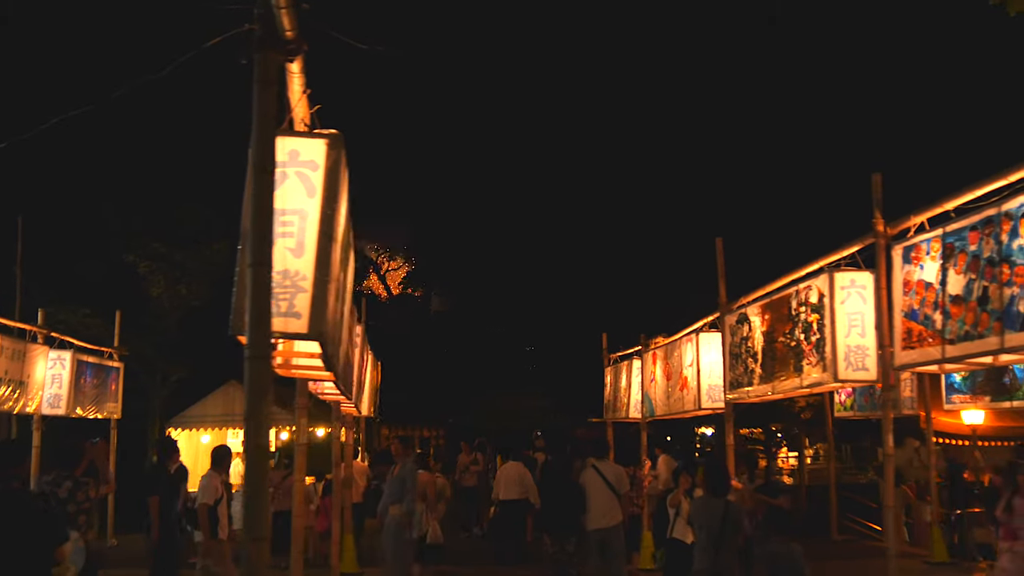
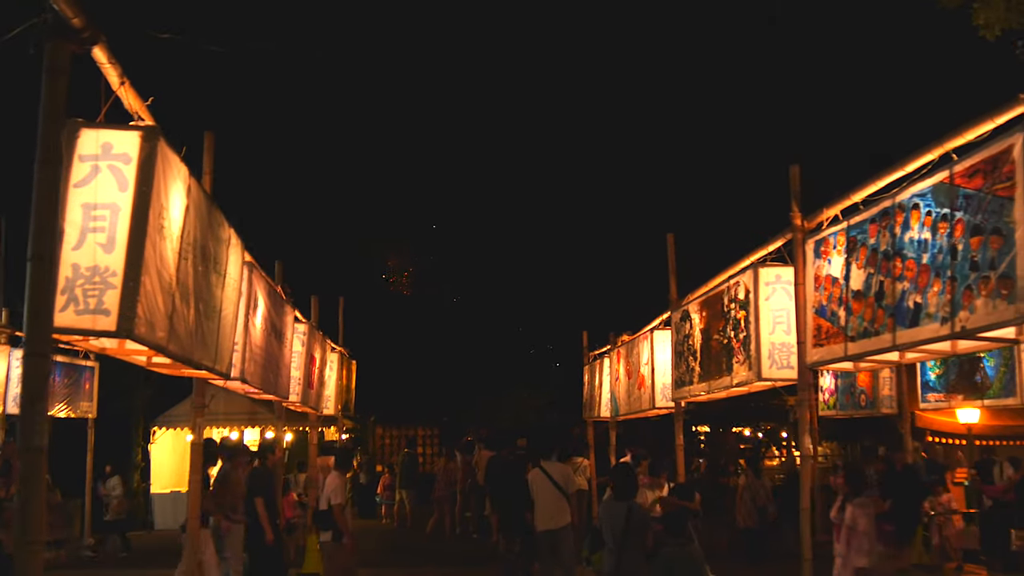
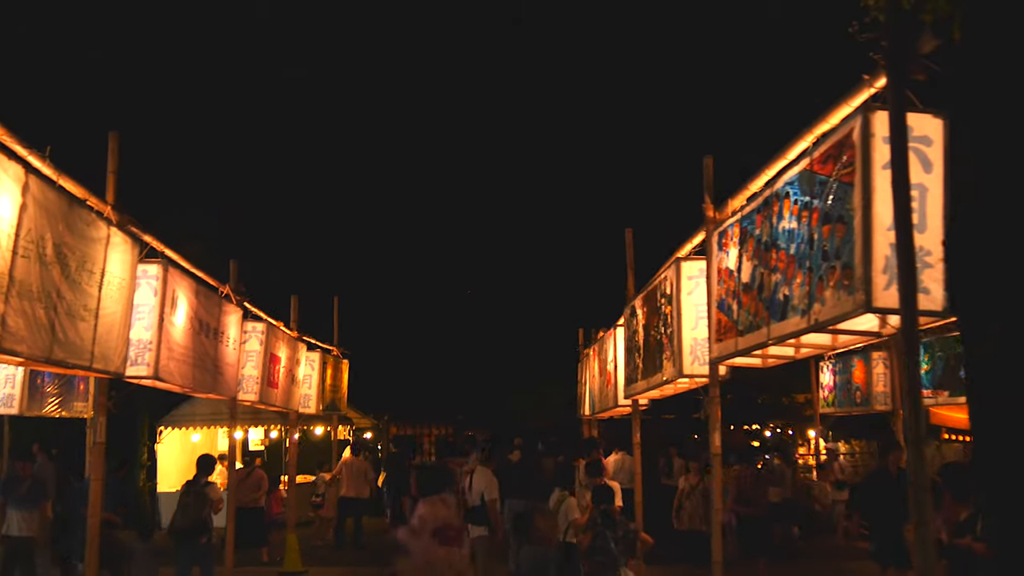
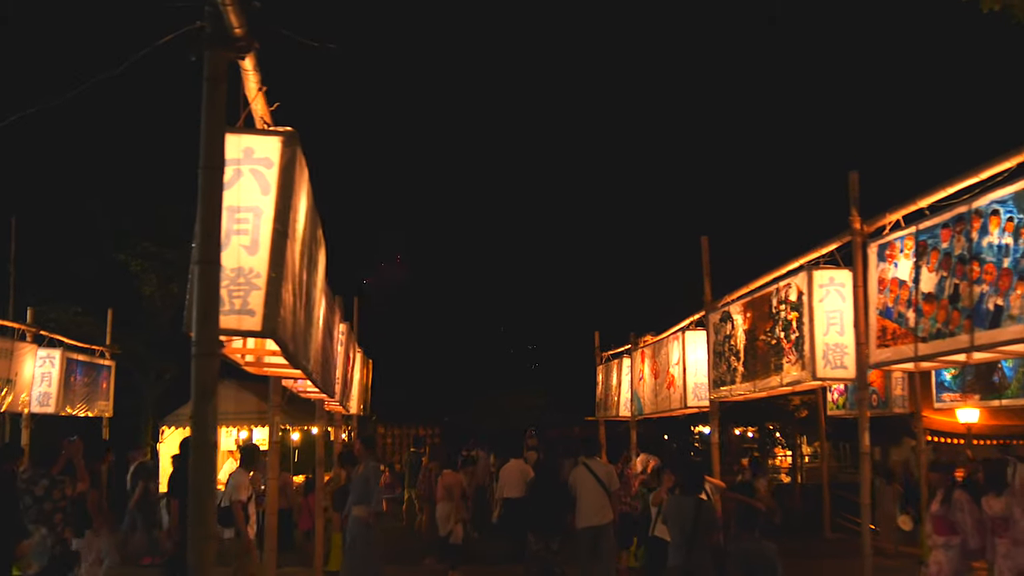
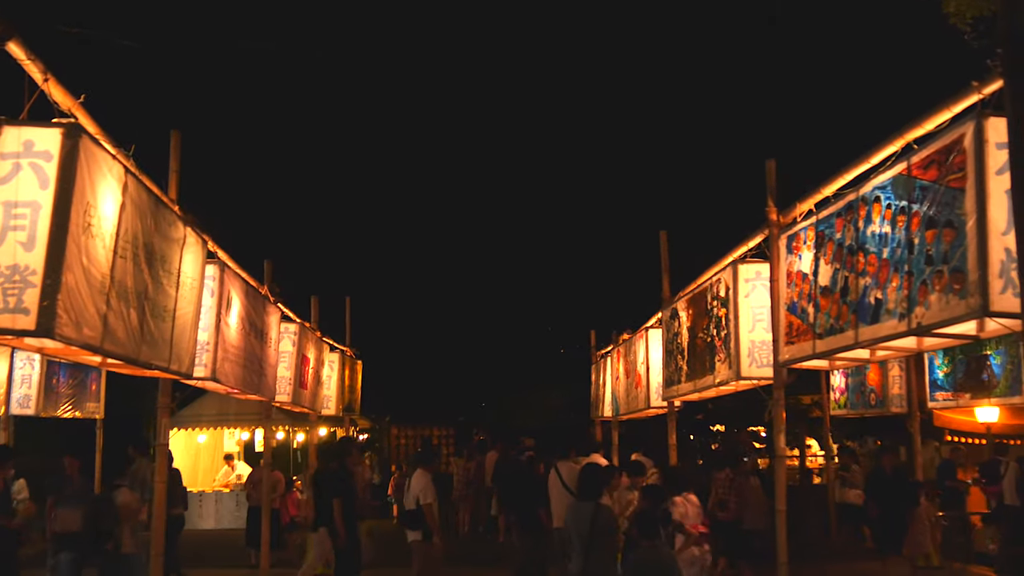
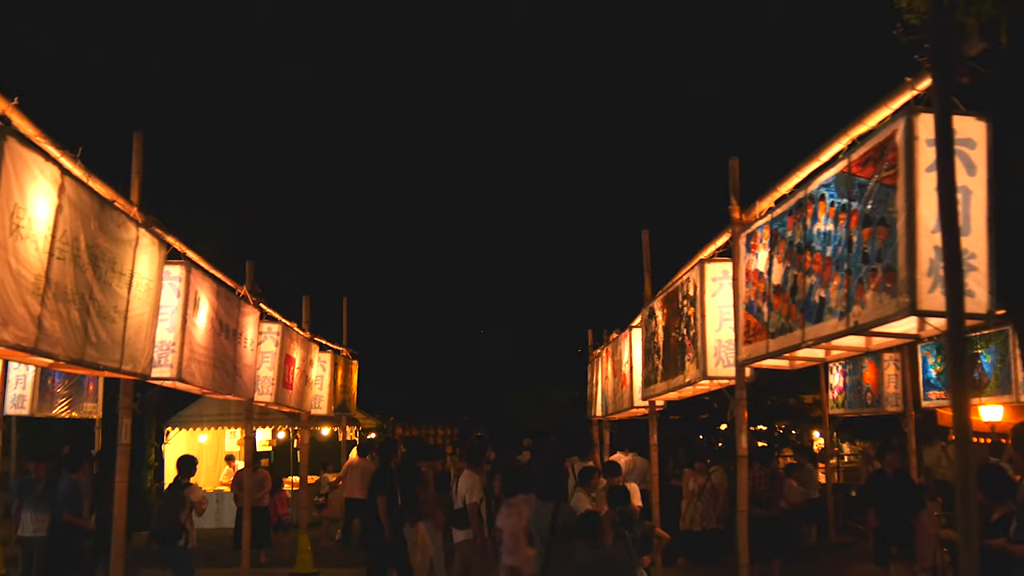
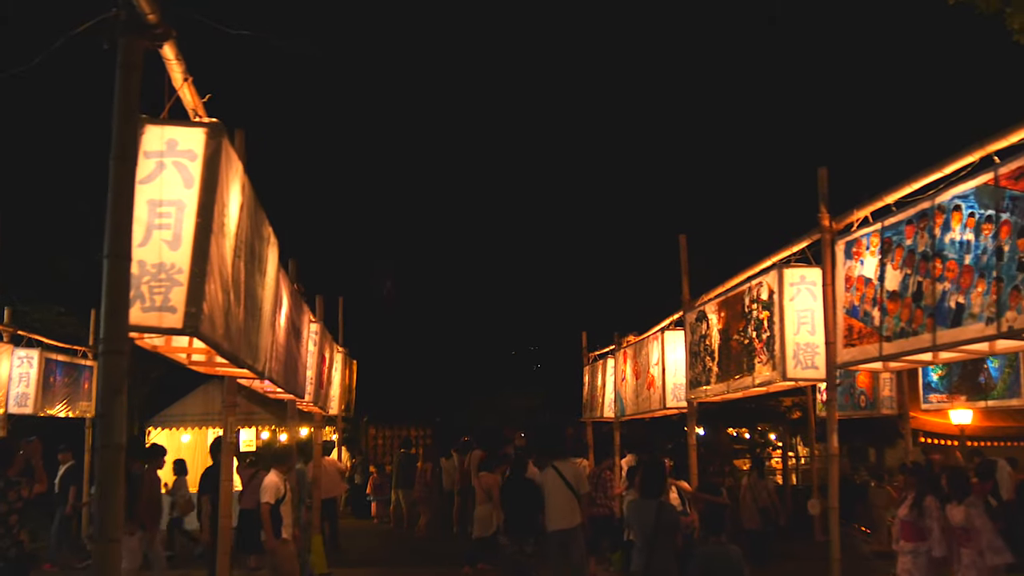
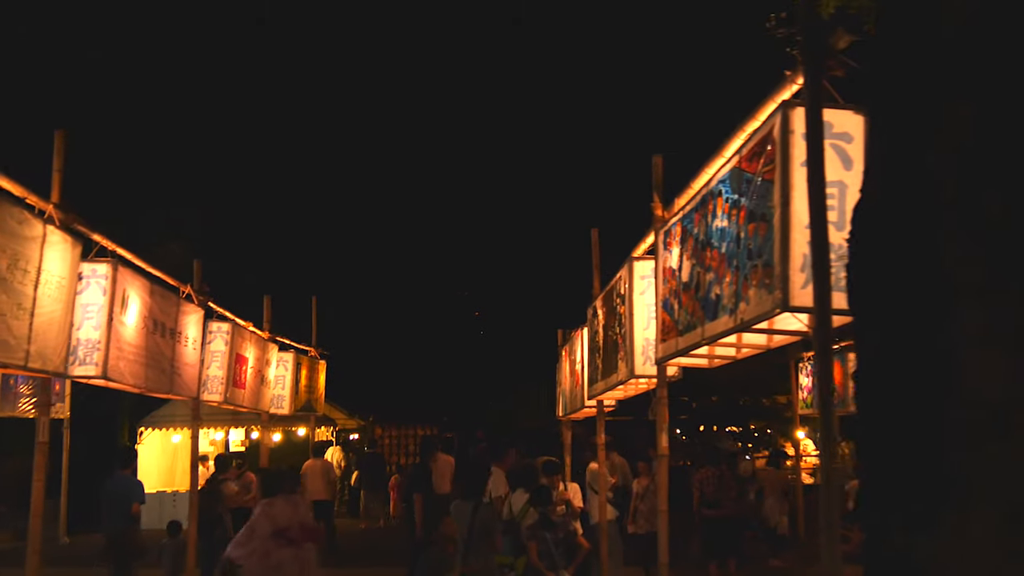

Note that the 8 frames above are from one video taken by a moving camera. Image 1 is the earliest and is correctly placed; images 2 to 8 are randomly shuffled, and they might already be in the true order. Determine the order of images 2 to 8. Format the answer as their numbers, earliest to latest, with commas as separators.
4, 7, 2, 5, 6, 3, 8
